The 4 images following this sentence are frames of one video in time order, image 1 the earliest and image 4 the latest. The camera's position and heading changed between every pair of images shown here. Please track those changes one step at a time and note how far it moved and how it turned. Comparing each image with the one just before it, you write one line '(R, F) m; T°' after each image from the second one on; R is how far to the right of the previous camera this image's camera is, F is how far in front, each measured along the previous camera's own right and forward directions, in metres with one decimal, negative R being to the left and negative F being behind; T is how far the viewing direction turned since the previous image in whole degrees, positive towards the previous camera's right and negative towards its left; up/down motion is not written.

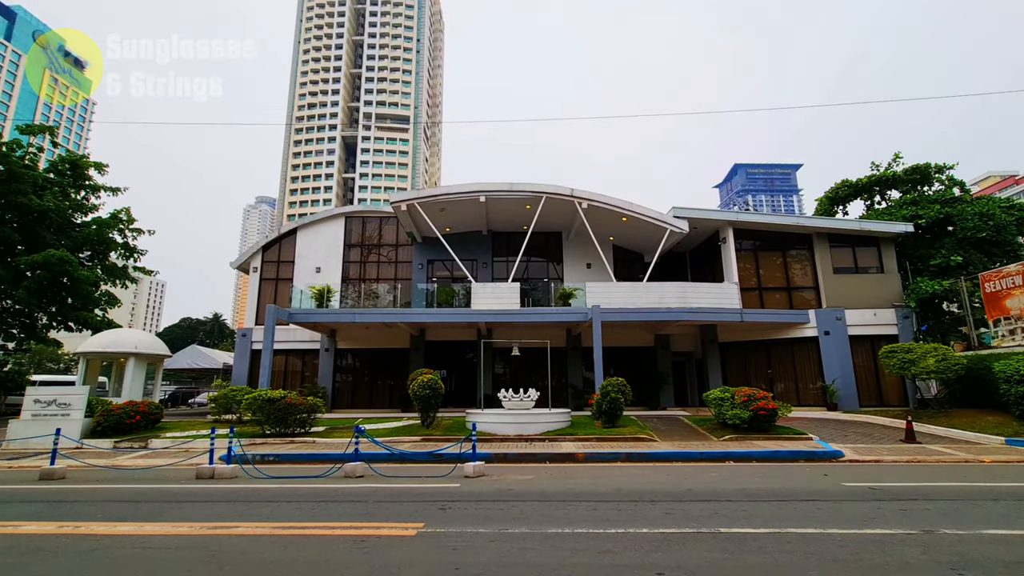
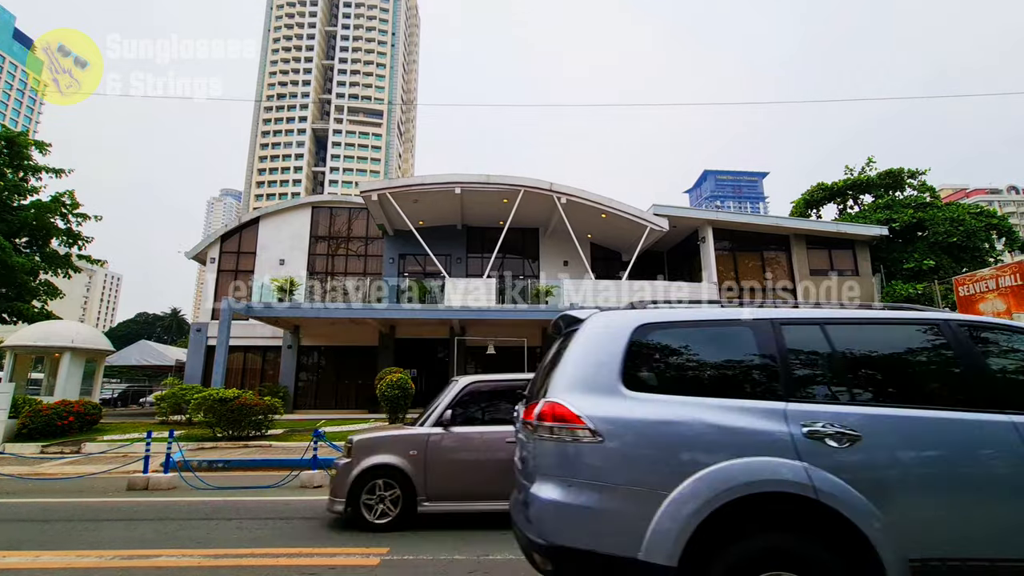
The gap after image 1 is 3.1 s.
(-0.1, +0.7) m; +3°
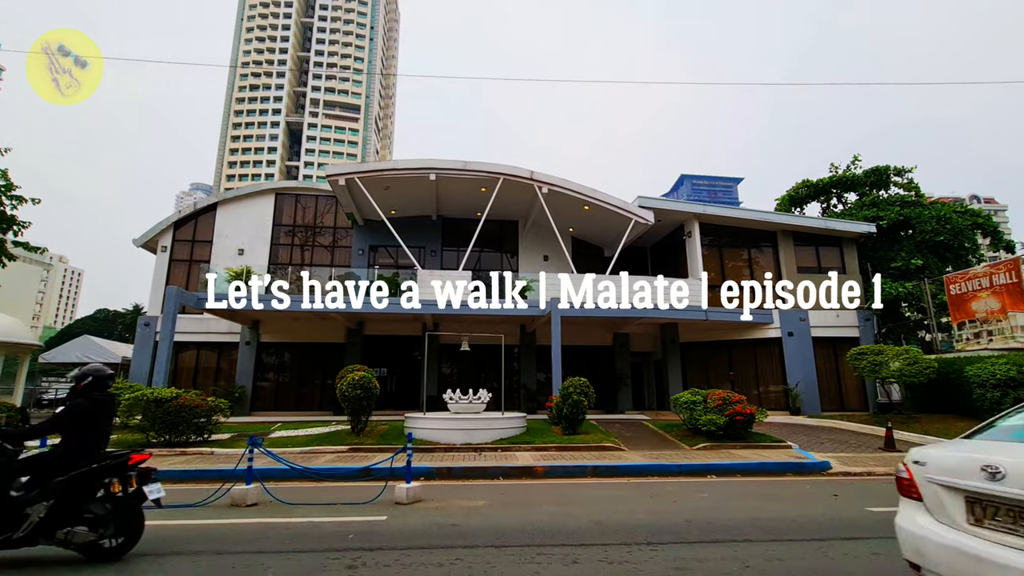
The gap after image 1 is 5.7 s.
(0.0, +1.0) m; +2°
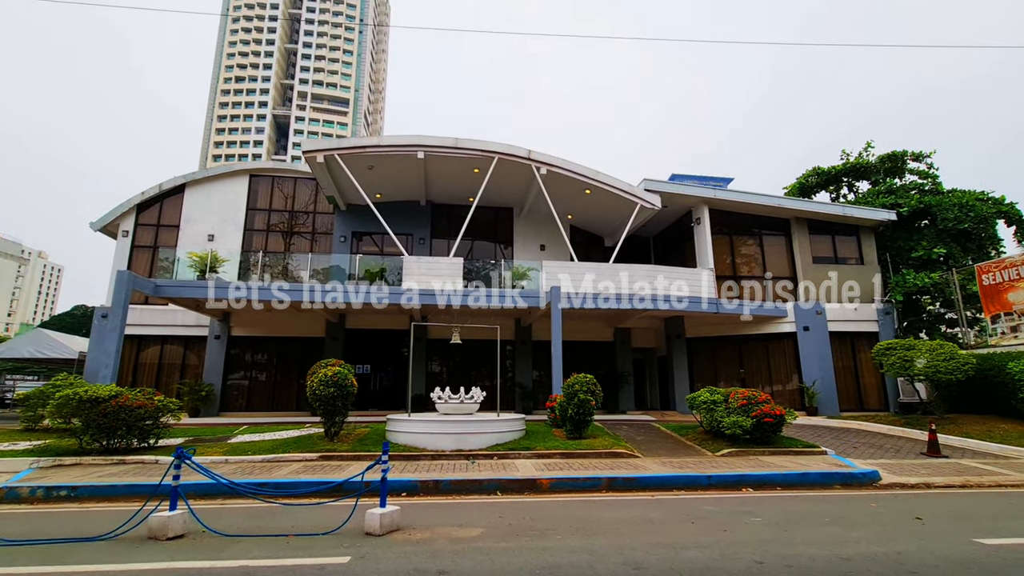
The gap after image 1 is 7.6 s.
(-0.1, +1.3) m; +1°
